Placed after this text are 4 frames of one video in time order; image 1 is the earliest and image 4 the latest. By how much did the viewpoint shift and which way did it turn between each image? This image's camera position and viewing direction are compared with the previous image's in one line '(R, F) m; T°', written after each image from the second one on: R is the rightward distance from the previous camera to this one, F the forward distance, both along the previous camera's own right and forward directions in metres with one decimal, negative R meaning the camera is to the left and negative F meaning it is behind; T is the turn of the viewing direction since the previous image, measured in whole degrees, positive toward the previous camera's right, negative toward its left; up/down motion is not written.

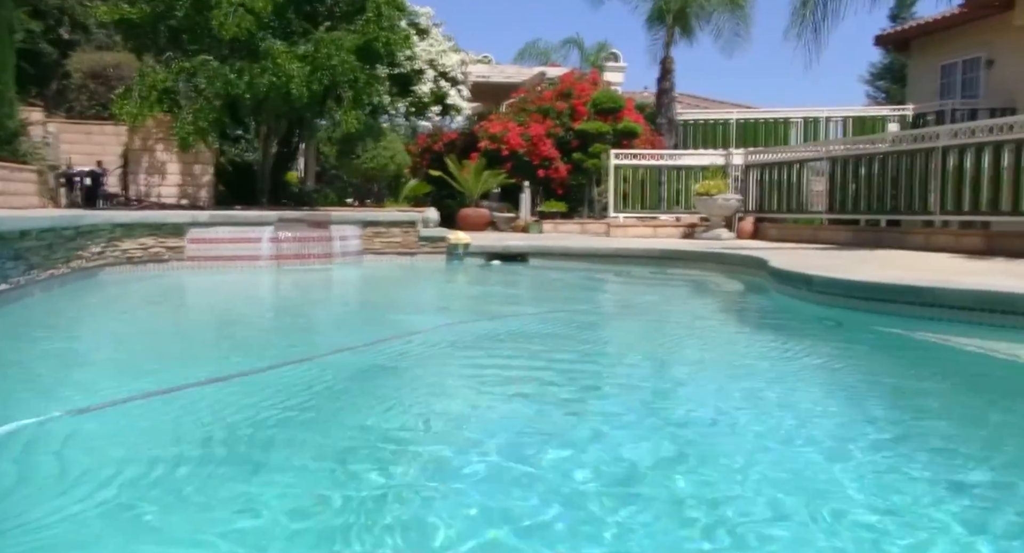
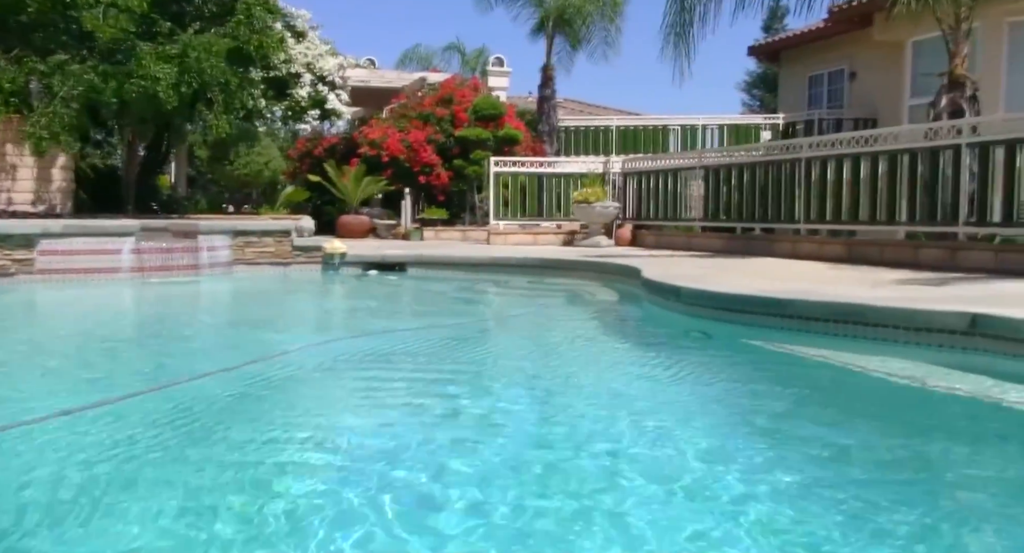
(+0.3, +0.1) m; +6°
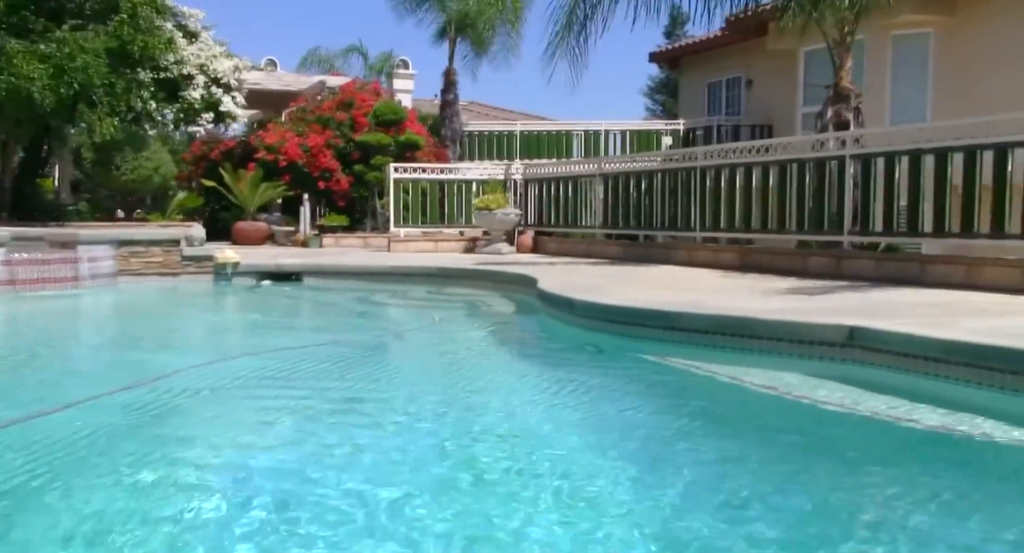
(+0.3, +0.1) m; +5°
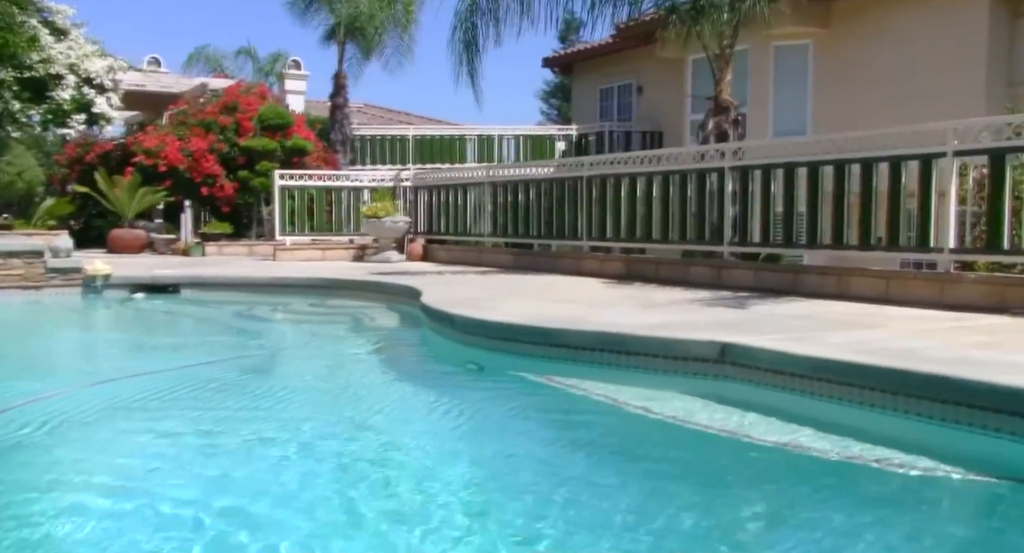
(+0.4, +0.1) m; +5°
